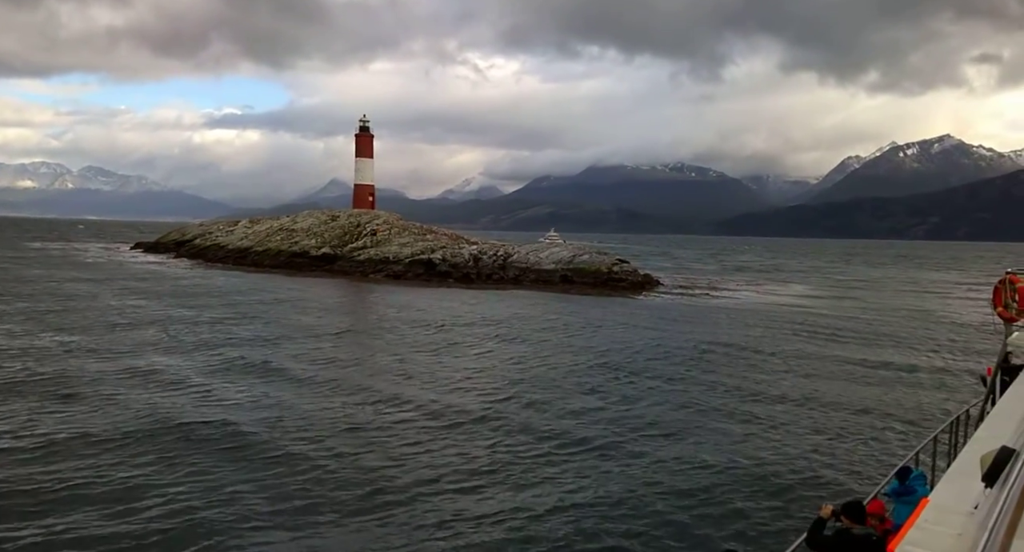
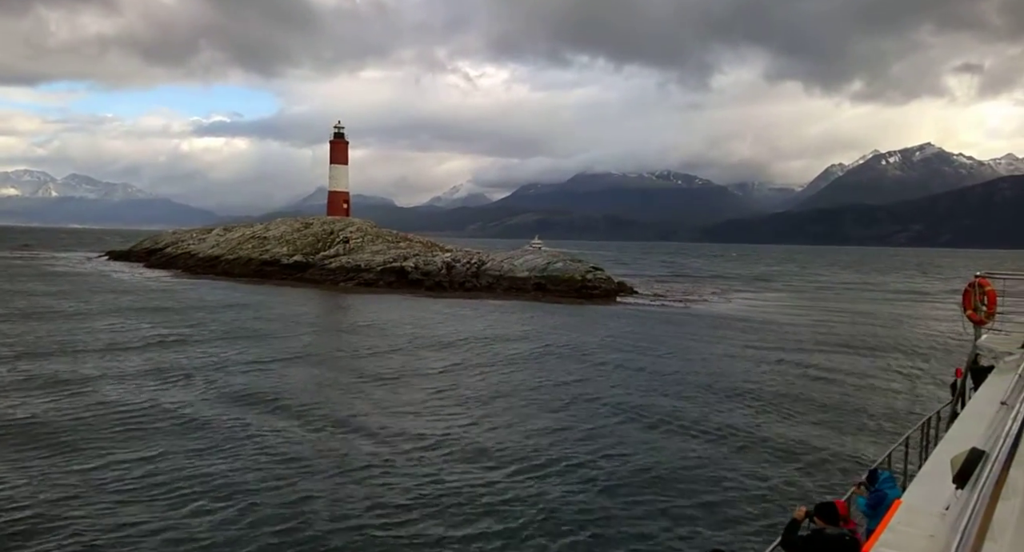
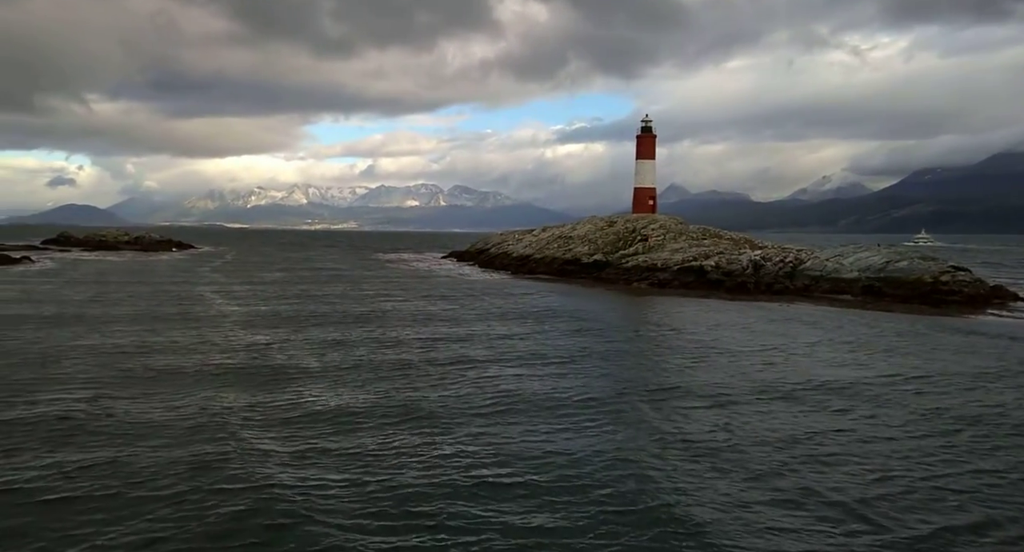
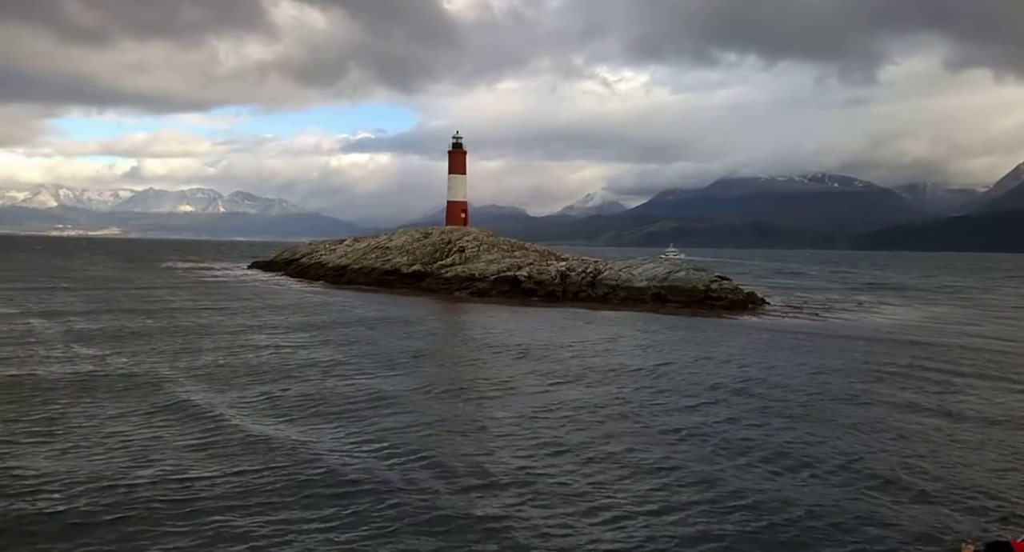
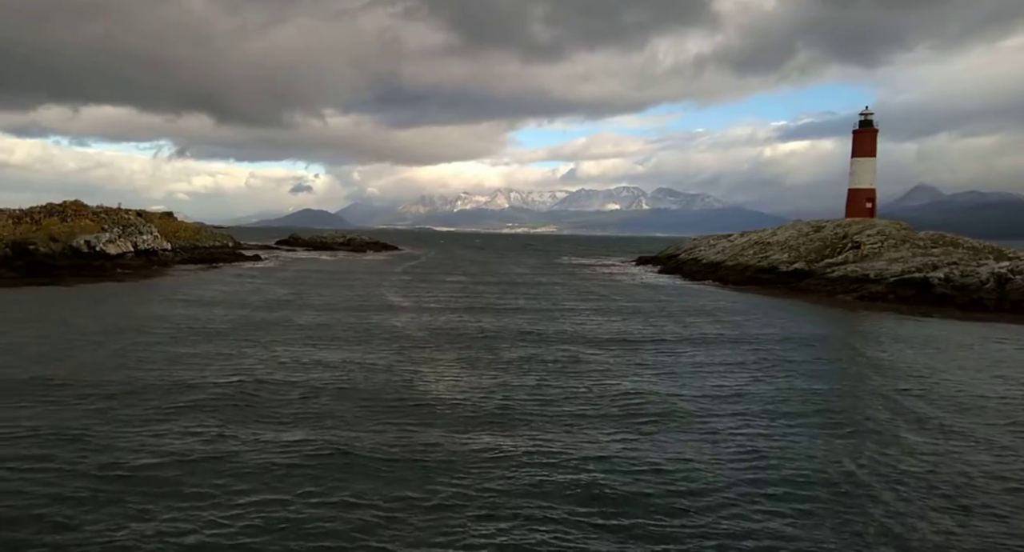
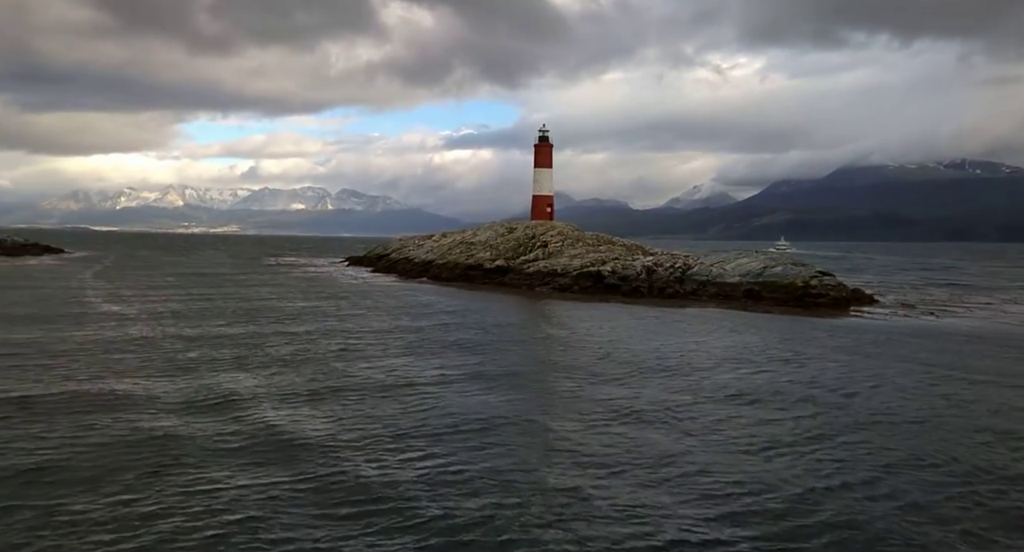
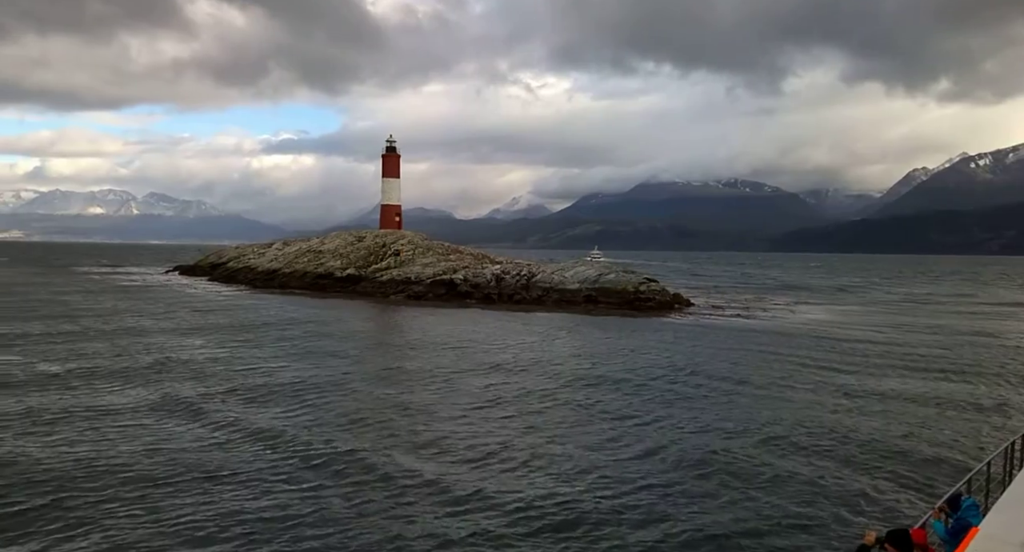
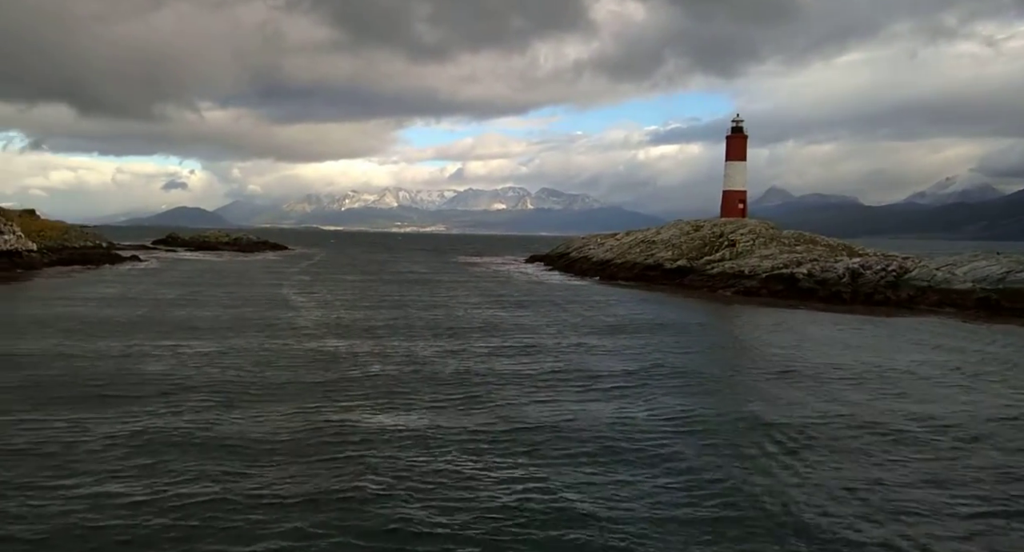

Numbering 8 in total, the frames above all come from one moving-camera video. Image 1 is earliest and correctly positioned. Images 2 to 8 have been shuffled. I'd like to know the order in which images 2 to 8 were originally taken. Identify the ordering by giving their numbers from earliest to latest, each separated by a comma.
2, 7, 4, 6, 3, 8, 5
